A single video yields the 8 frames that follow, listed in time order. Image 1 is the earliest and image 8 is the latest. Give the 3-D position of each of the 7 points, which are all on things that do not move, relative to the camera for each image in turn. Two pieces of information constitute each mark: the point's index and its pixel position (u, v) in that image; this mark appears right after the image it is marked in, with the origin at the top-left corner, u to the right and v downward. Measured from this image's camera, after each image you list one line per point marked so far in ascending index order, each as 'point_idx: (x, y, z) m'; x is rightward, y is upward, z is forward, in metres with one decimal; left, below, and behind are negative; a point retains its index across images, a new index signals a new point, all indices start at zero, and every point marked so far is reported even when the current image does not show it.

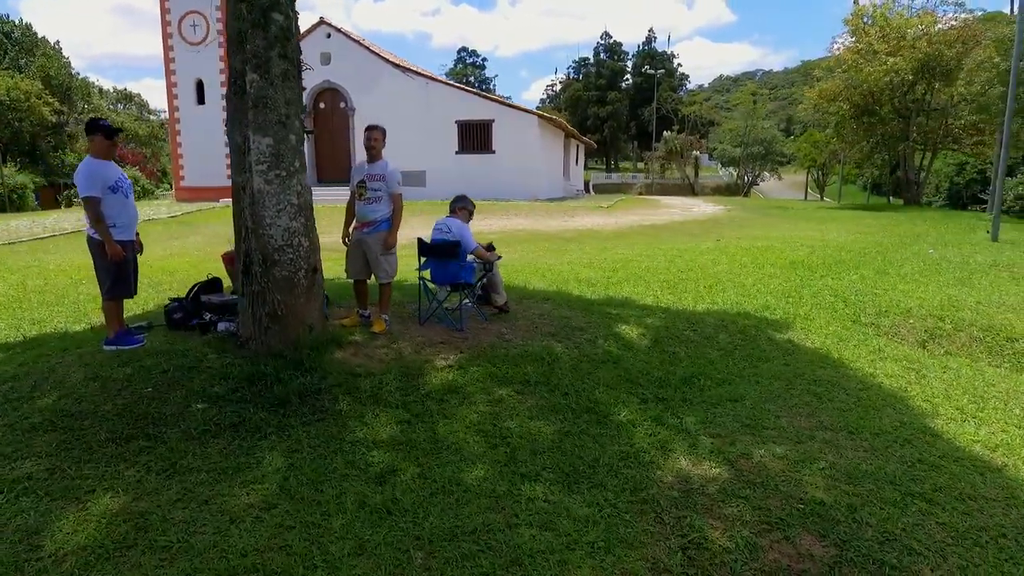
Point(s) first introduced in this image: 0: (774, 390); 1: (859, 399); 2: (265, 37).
0: (+1.9, -0.7, +4.5) m
1: (+2.5, -0.8, +4.4) m
2: (-1.7, +1.7, +4.3) m
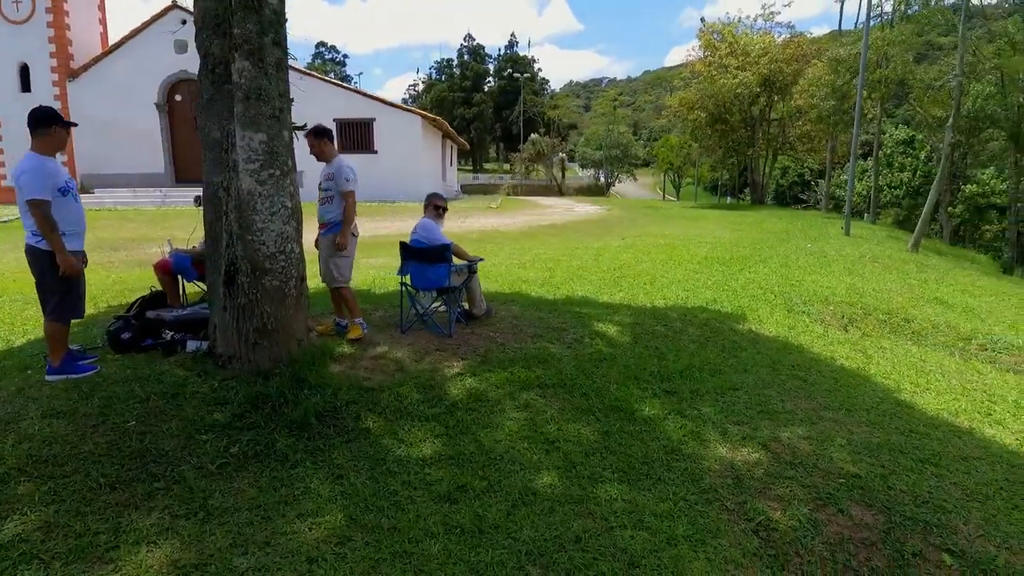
0: (+2.0, -0.7, +4.9) m
1: (+2.5, -0.7, +4.9) m
2: (-1.5, +1.6, +3.8) m
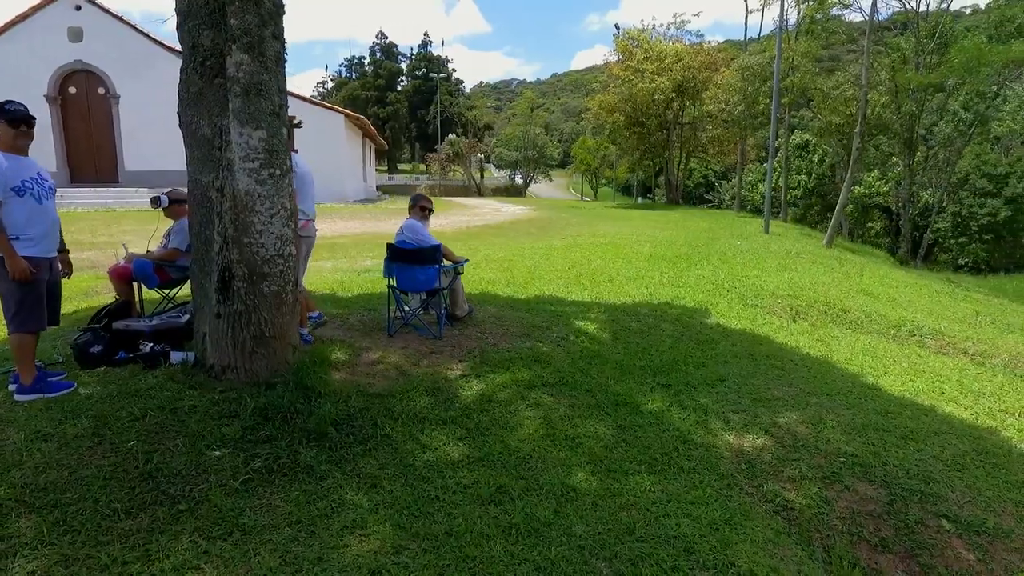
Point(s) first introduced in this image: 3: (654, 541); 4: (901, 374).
0: (+1.9, -0.6, +5.1) m
1: (+2.5, -0.7, +5.2) m
2: (-1.5, +1.6, +3.7) m
3: (+0.7, -1.2, +2.9) m
4: (+3.3, -0.7, +5.4) m
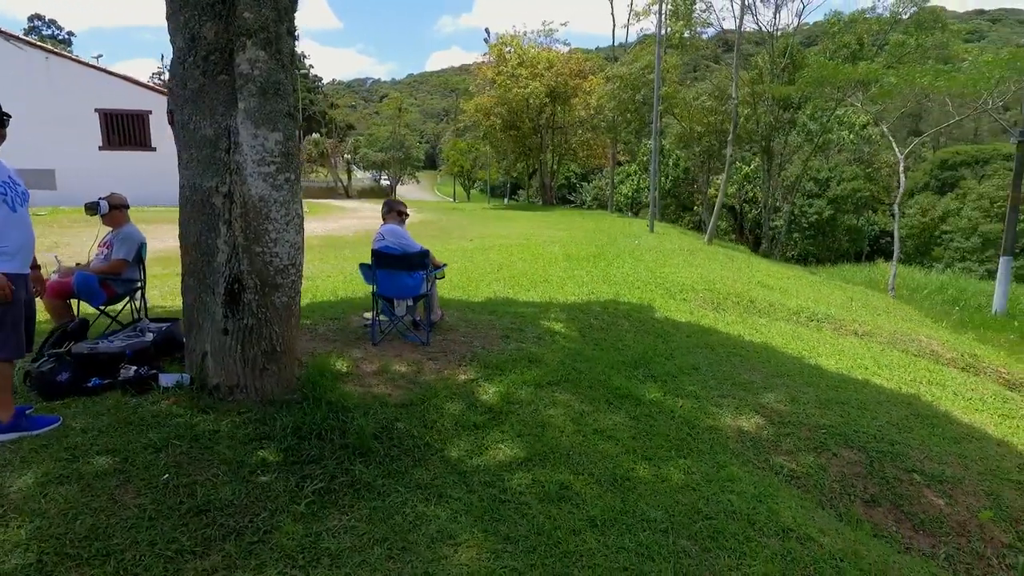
0: (+1.8, -0.6, +5.6) m
1: (+2.3, -0.6, +5.8) m
2: (-1.3, +1.5, +3.4) m
3: (+1.0, -1.2, +3.2) m
4: (+3.1, -0.6, +6.2) m
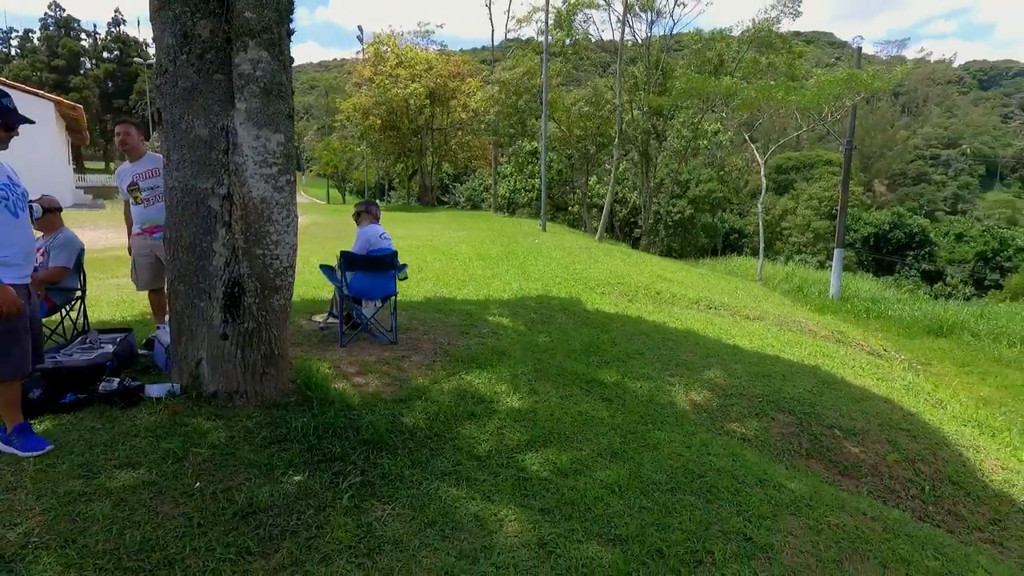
0: (+1.3, -0.5, +6.2) m
1: (+1.8, -0.5, +6.5) m
2: (-1.3, +1.5, +3.4) m
3: (+1.1, -1.1, +3.6) m
4: (+2.5, -0.5, +7.0) m
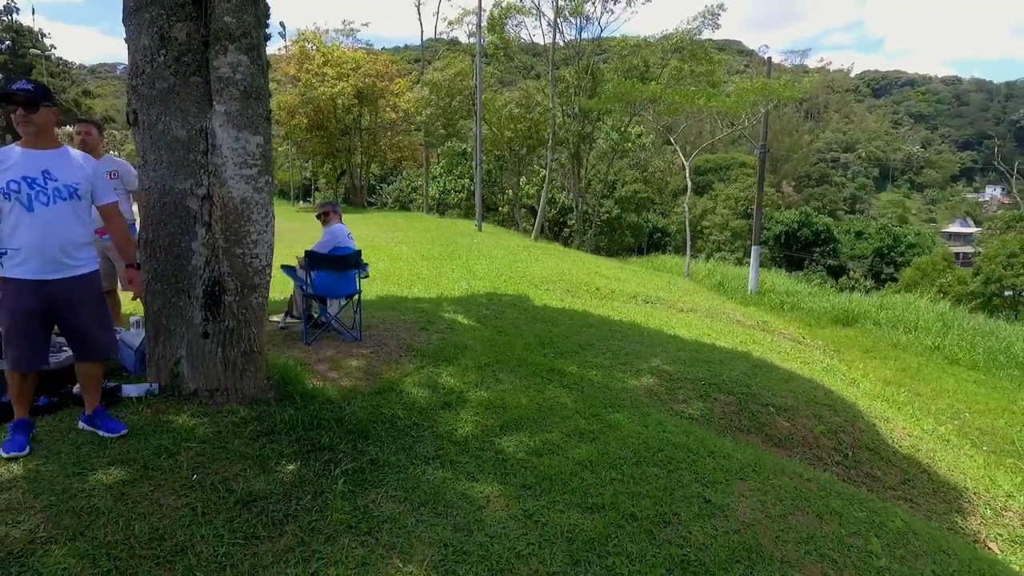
0: (+0.9, -0.5, +6.6) m
1: (+1.3, -0.5, +6.9) m
2: (-1.4, +1.5, +3.5) m
3: (+1.0, -1.0, +4.0) m
4: (+2.0, -0.5, +7.5) m
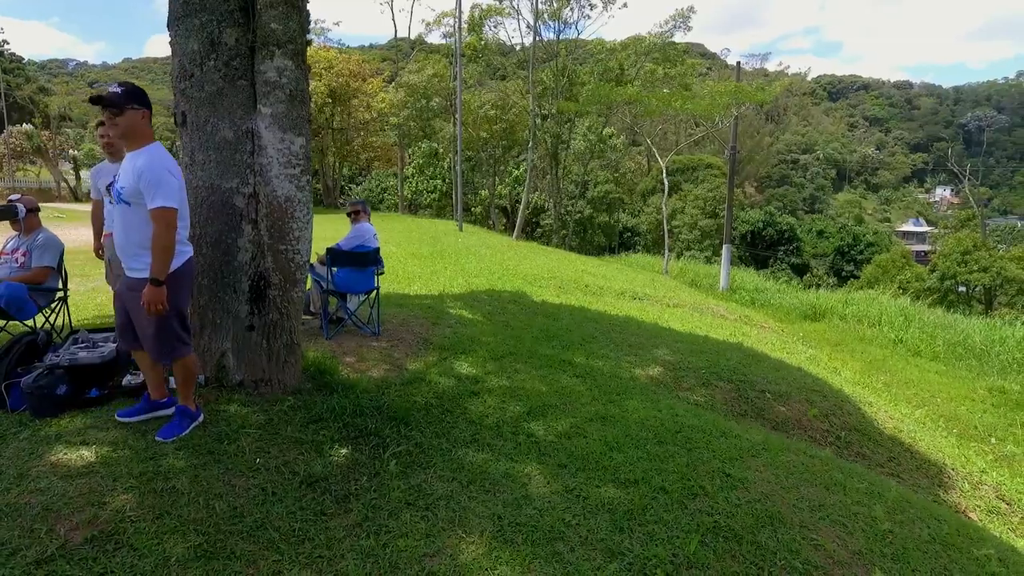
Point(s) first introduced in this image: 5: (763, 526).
0: (+0.9, -0.4, +6.9) m
1: (+1.3, -0.4, +7.2) m
2: (-1.3, +1.6, +3.7) m
3: (+1.2, -1.0, +4.3) m
4: (+2.0, -0.4, +7.8) m
5: (+1.3, -1.3, +3.3) m
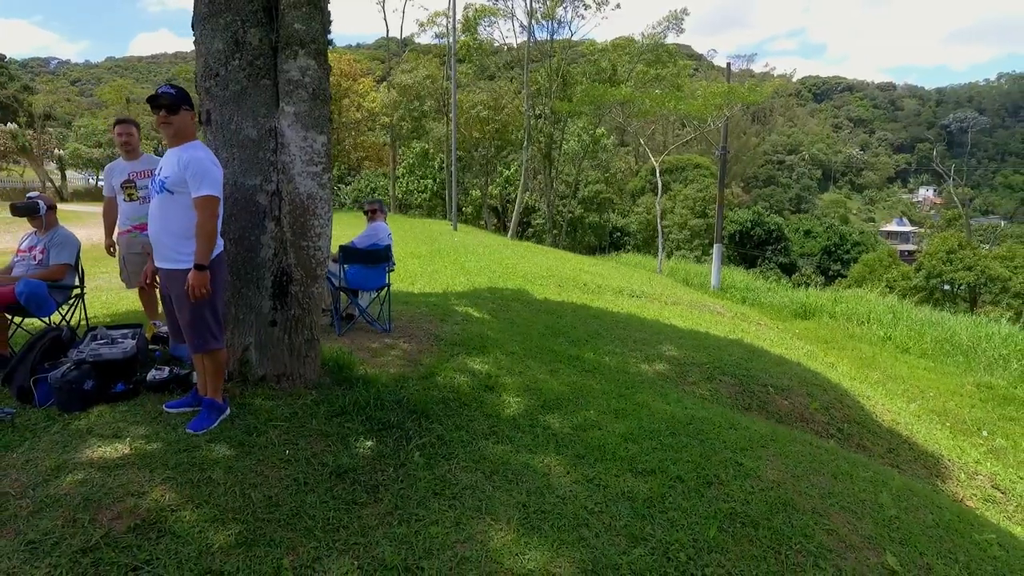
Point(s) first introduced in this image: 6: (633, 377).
0: (+1.0, -0.4, +7.0) m
1: (+1.4, -0.4, +7.3) m
2: (-1.1, +1.6, +3.8) m
3: (+1.3, -0.9, +4.4) m
4: (+2.0, -0.4, +8.0) m
5: (+1.5, -1.2, +3.4) m
6: (+1.0, -0.8, +5.3) m
